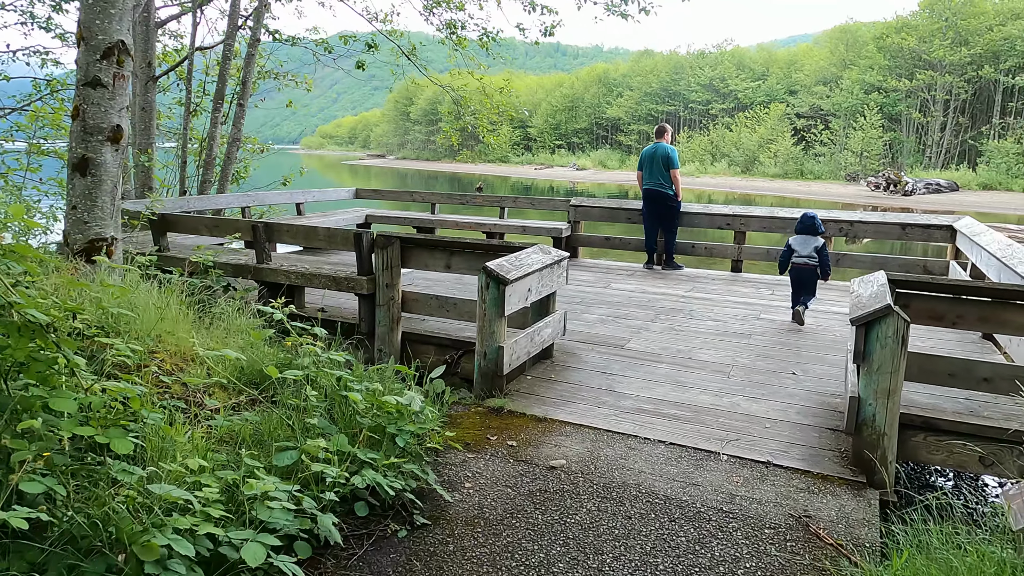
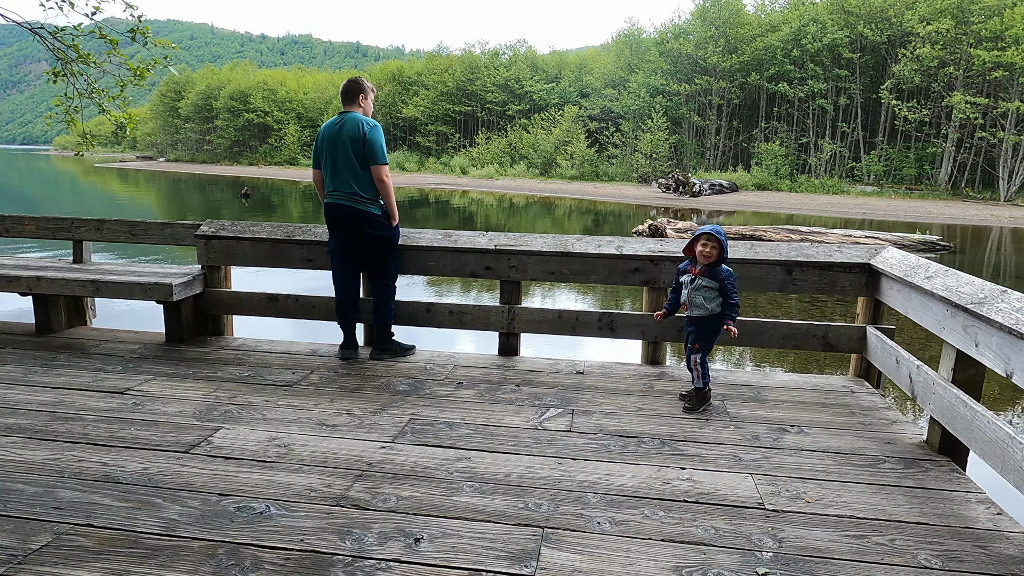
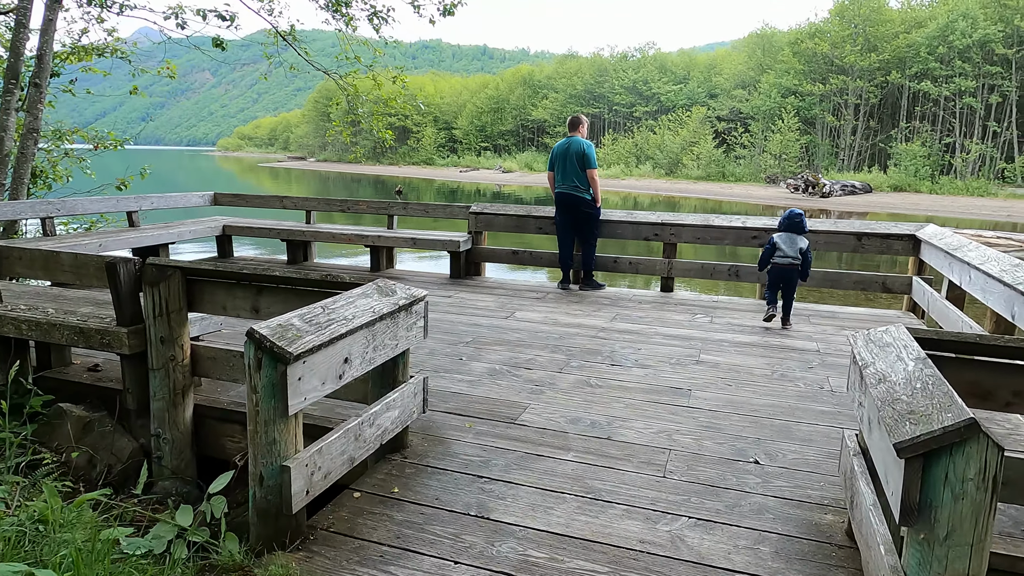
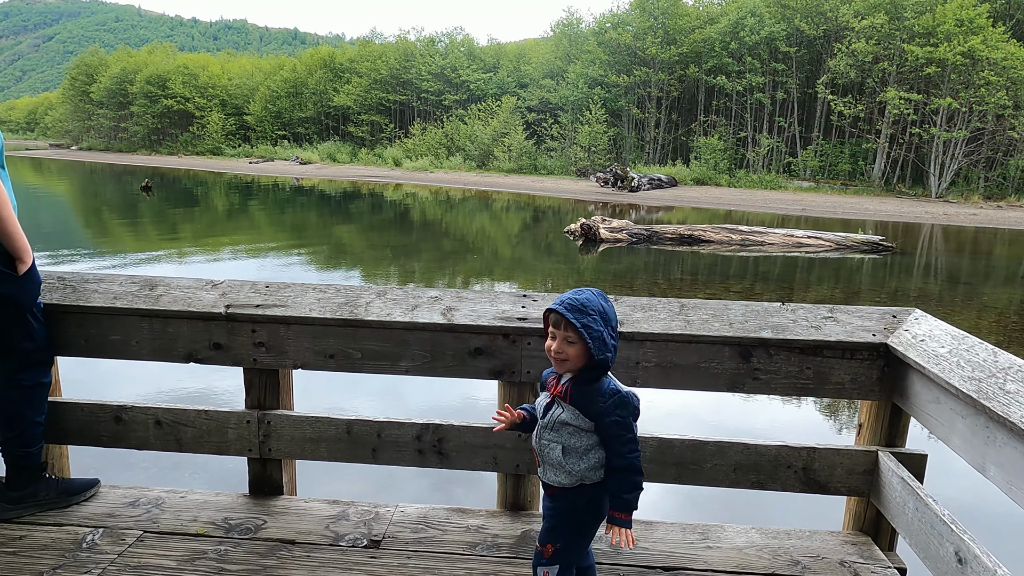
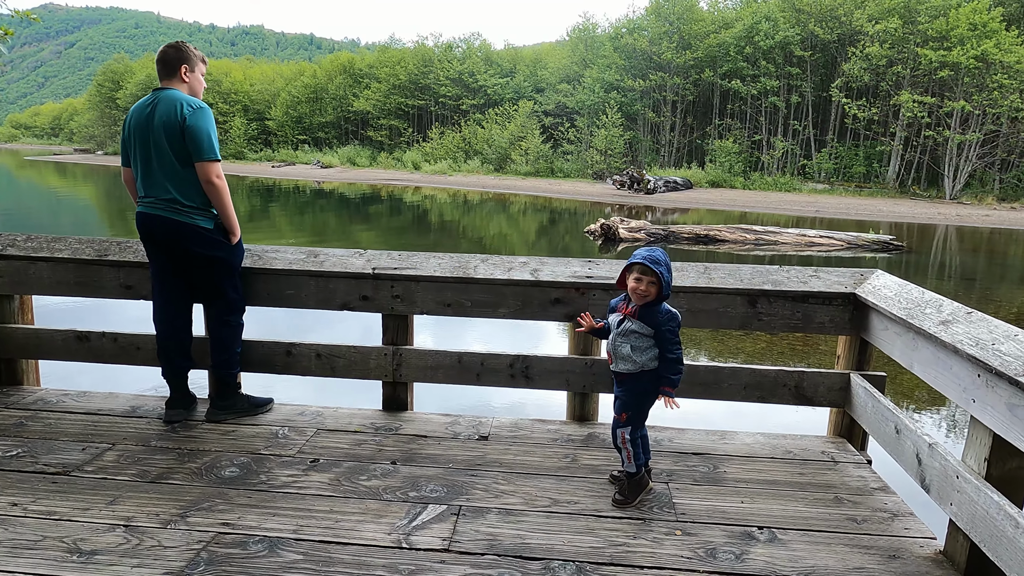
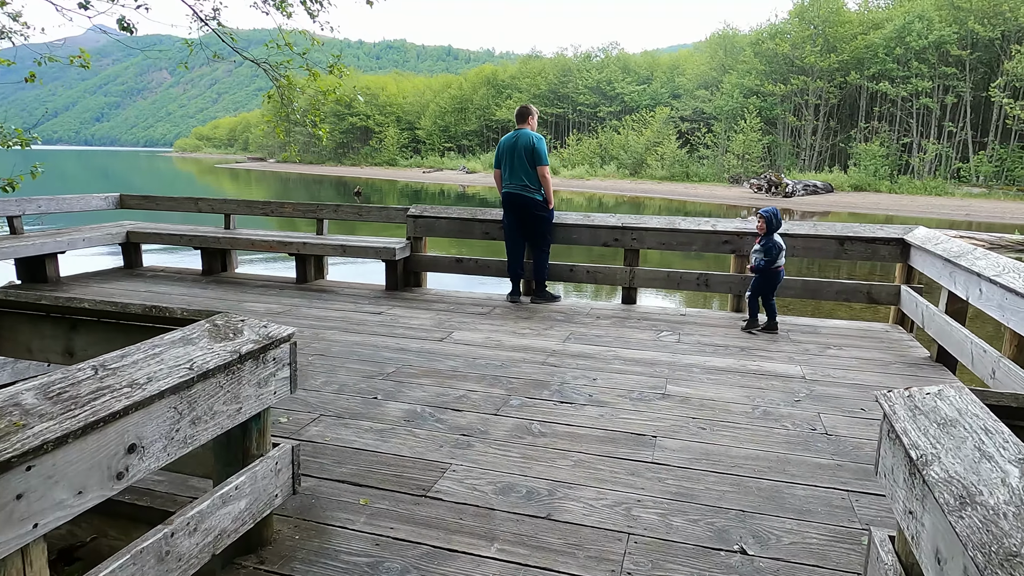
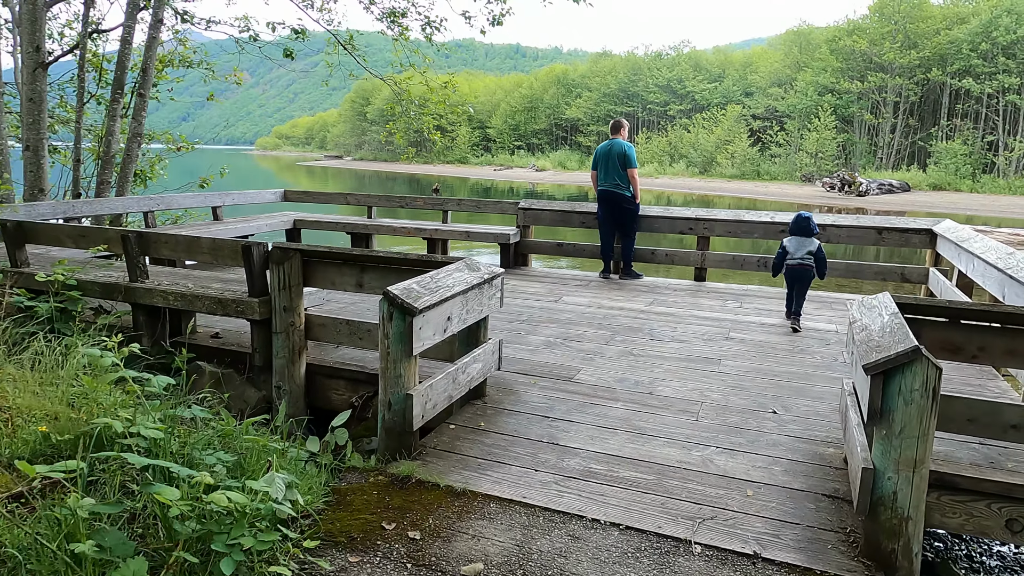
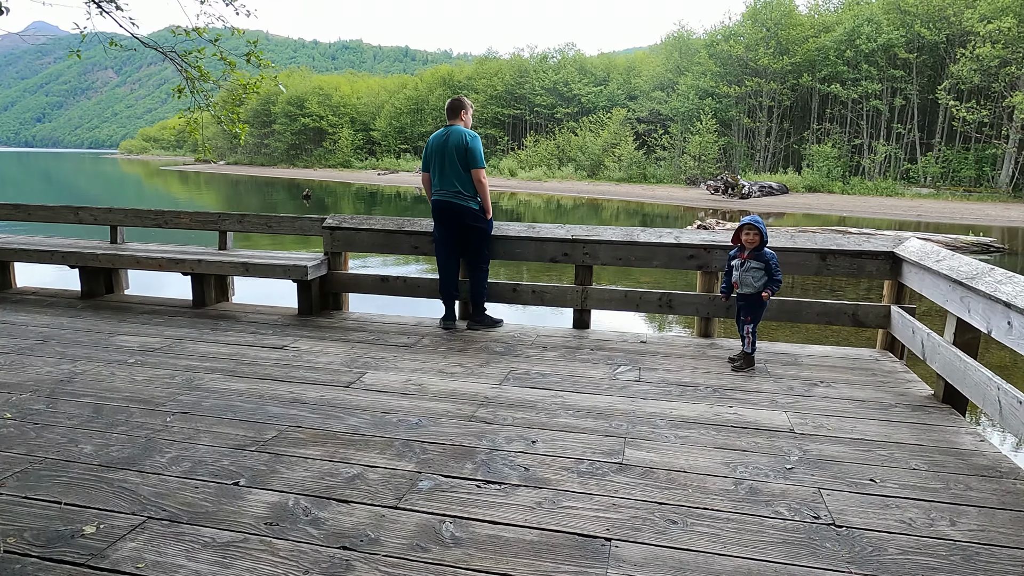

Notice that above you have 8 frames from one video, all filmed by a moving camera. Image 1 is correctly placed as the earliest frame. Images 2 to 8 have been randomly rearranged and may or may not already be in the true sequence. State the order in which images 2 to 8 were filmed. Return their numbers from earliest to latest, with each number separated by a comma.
7, 3, 6, 8, 2, 5, 4
